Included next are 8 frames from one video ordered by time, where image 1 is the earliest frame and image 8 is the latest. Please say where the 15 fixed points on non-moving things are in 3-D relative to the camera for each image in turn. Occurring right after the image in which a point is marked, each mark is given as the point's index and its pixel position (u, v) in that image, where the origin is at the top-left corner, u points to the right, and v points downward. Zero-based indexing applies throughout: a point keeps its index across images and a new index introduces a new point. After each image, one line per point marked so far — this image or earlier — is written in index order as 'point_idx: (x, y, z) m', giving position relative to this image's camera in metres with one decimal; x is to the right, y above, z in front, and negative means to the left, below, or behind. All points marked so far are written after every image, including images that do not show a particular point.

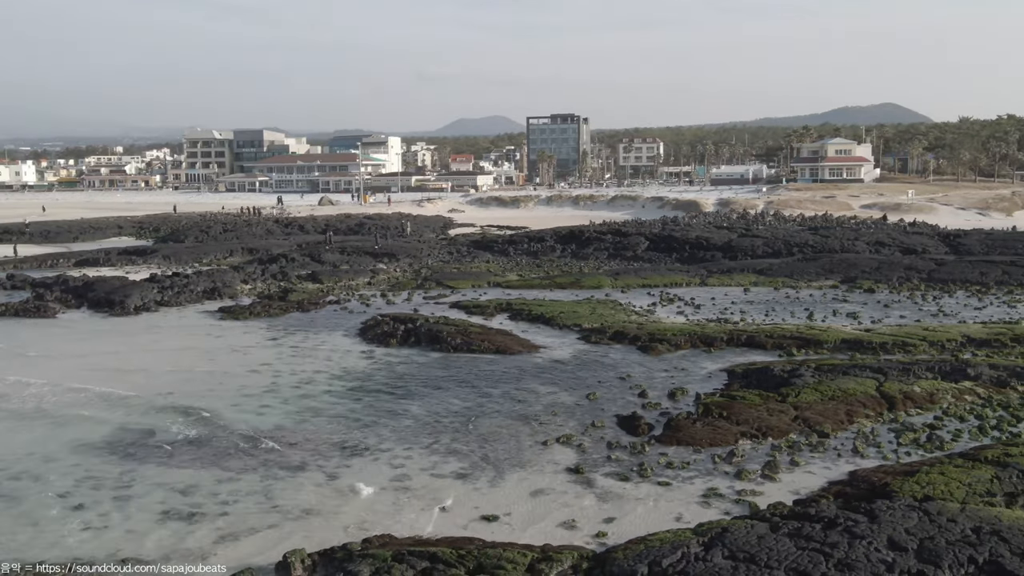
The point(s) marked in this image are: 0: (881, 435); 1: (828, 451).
0: (+6.9, -2.7, +19.7) m
1: (+5.6, -2.9, +18.8) m
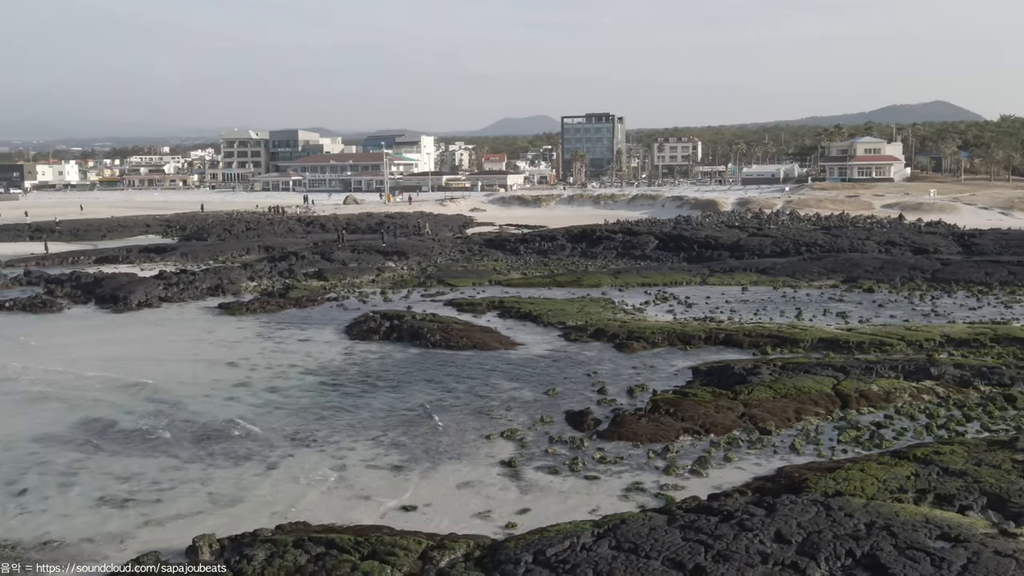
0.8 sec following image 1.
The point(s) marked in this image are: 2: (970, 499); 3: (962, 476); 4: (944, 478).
0: (+5.8, -2.7, +19.8) m
1: (+4.5, -2.8, +18.9) m
2: (+6.4, -2.9, +14.8) m
3: (+6.7, -2.8, +15.8) m
4: (+6.4, -2.8, +15.8) m
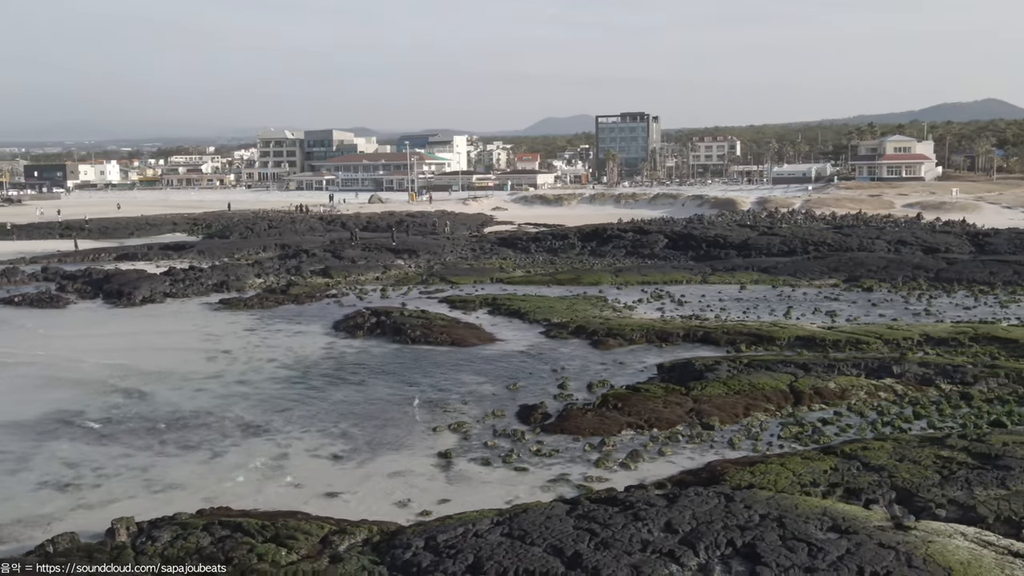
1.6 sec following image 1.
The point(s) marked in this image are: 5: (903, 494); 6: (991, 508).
0: (+4.8, -2.6, +19.9) m
1: (+3.4, -2.8, +19.1) m
2: (+5.1, -2.9, +14.9) m
3: (+5.5, -2.7, +15.9) m
4: (+5.2, -2.8, +15.9) m
5: (+5.5, -2.9, +15.0) m
6: (+6.5, -3.0, +14.3) m
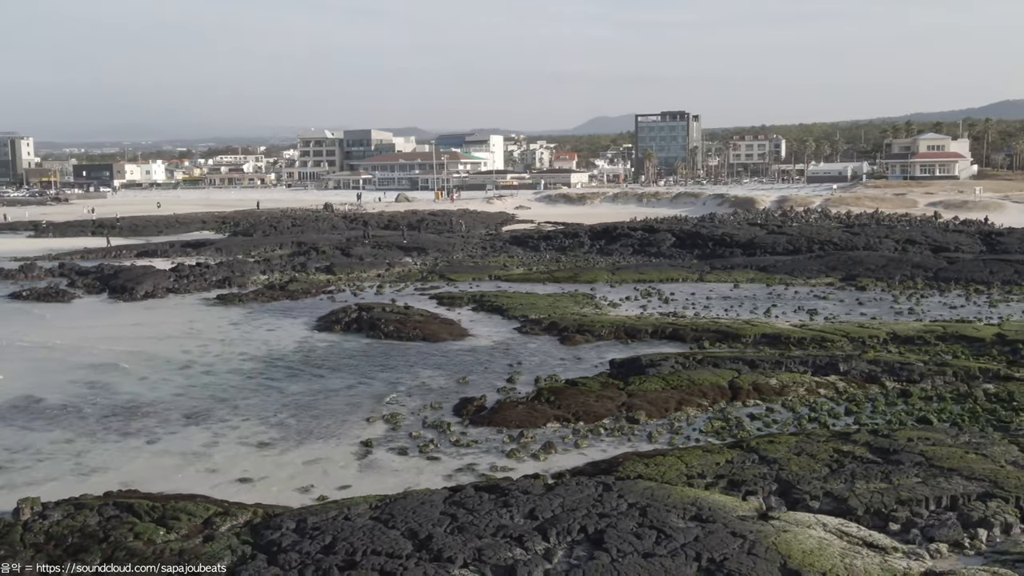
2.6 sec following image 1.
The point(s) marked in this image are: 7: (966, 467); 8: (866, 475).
0: (+3.4, -2.6, +20.1) m
1: (+2.0, -2.7, +19.4) m
2: (+3.5, -2.8, +15.1) m
3: (+3.9, -2.7, +16.1) m
4: (+3.6, -2.7, +16.1) m
5: (+3.9, -2.8, +15.2) m
6: (+4.8, -2.9, +14.5) m
7: (+6.7, -2.6, +15.6) m
8: (+5.1, -2.7, +15.4) m
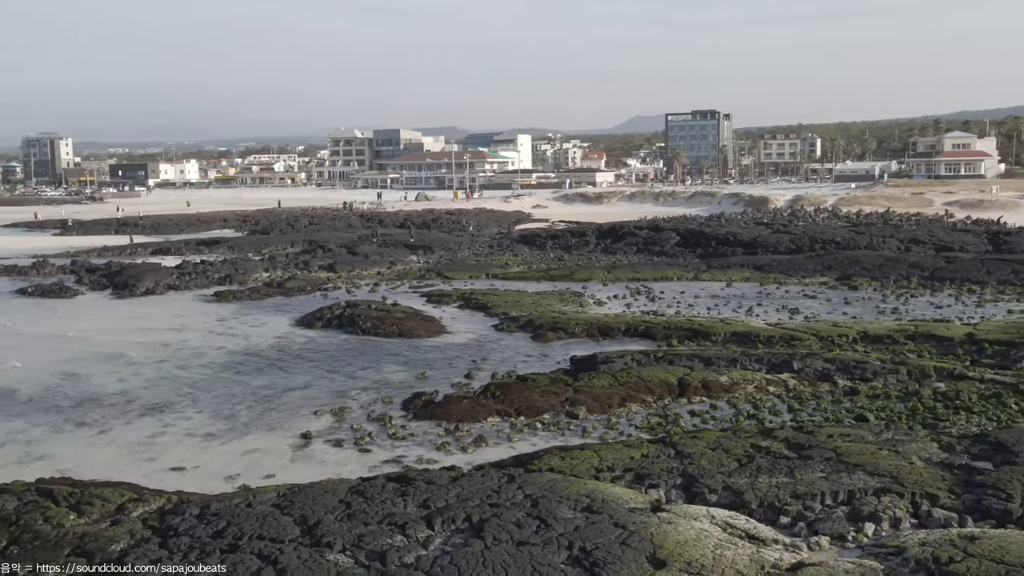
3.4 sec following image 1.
0: (+2.3, -2.5, +20.4) m
1: (+0.9, -2.6, +19.7) m
2: (+2.2, -2.8, +15.4) m
3: (+2.6, -2.6, +16.4) m
4: (+2.3, -2.6, +16.3) m
5: (+2.5, -2.8, +15.4) m
6: (+3.4, -2.9, +14.7) m
7: (+5.3, -2.6, +15.8) m
8: (+3.8, -2.7, +15.6) m
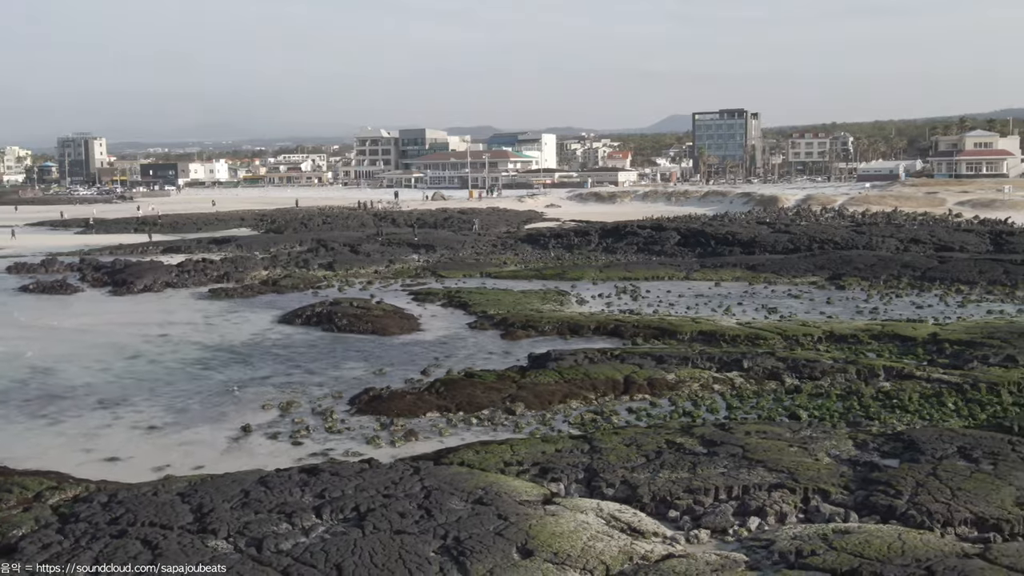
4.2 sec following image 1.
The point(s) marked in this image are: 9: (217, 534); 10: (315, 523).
0: (+1.1, -2.5, +20.7) m
1: (-0.4, -2.6, +20.1) m
2: (+0.8, -2.7, +15.7) m
3: (+1.3, -2.6, +16.7) m
4: (+1.0, -2.6, +16.7) m
5: (+1.2, -2.8, +15.7) m
6: (+2.0, -2.8, +15.0) m
7: (+4.0, -2.6, +16.0) m
8: (+2.4, -2.7, +15.9) m
9: (-3.6, -3.0, +12.9) m
10: (-2.5, -3.0, +13.3) m
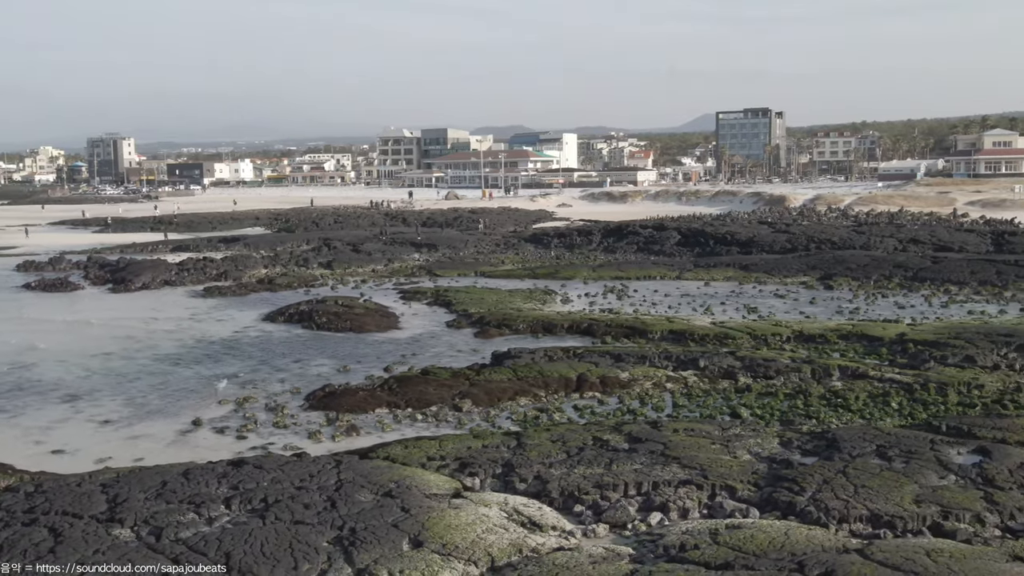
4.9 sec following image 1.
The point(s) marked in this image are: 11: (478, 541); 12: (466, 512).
0: (0.0, -2.4, +21.0) m
1: (-1.5, -2.6, +20.4) m
2: (-0.4, -2.7, +16.0) m
3: (+0.1, -2.6, +17.0) m
4: (-0.2, -2.6, +17.0) m
5: (-0.1, -2.7, +16.0) m
6: (+0.8, -2.8, +15.3) m
7: (+2.8, -2.6, +16.2) m
8: (+1.2, -2.6, +16.1) m
9: (-4.9, -3.0, +13.4) m
10: (-3.8, -2.9, +13.7) m
11: (-0.4, -3.1, +13.0) m
12: (-0.6, -3.0, +14.1) m
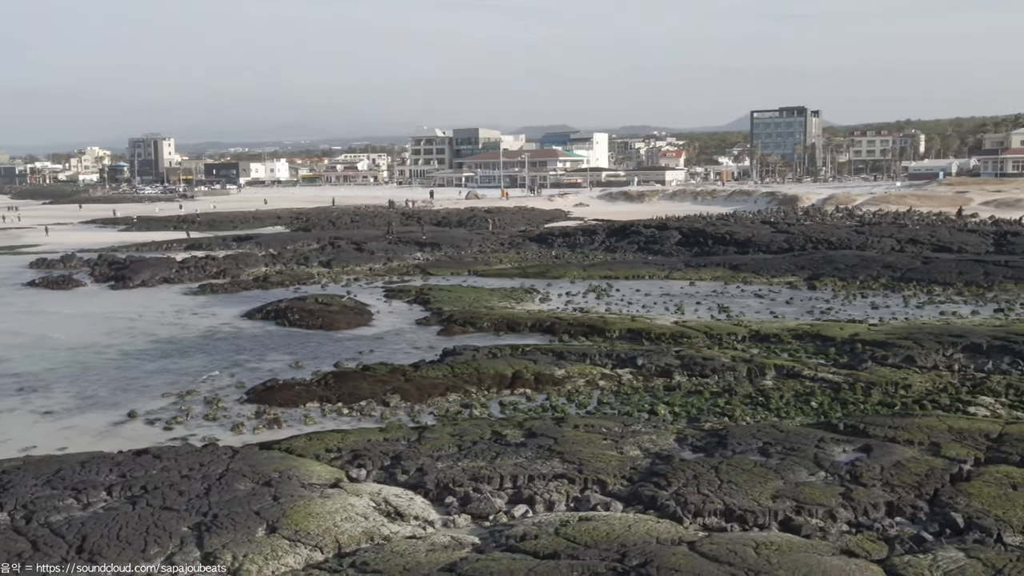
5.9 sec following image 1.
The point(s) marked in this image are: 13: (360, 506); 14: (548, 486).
0: (-1.5, -2.4, +21.5) m
1: (-3.0, -2.5, +21.0) m
2: (-2.2, -2.7, +16.5) m
3: (-1.6, -2.5, +17.4) m
4: (-1.9, -2.6, +17.4) m
5: (-1.8, -2.7, +16.5) m
6: (-1.0, -2.8, +15.7) m
7: (+1.0, -2.6, +16.5) m
8: (-0.5, -2.6, +16.6) m
9: (-6.8, -2.9, +14.1) m
10: (-5.6, -2.9, +14.4) m
11: (-2.3, -3.1, +13.5) m
12: (-2.4, -2.9, +14.6) m
13: (-2.0, -3.0, +14.4) m
14: (+0.6, -2.8, +15.2) m
